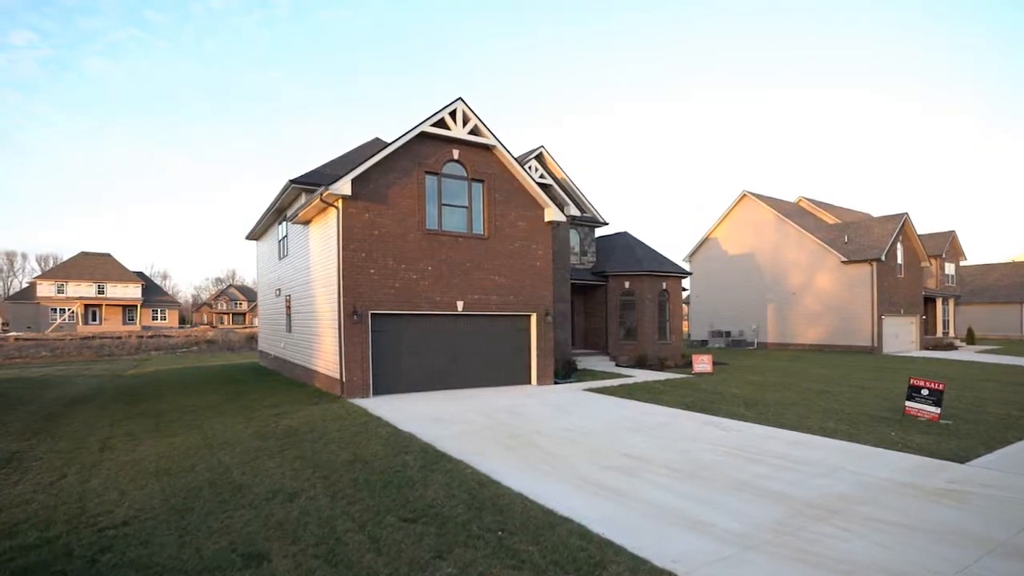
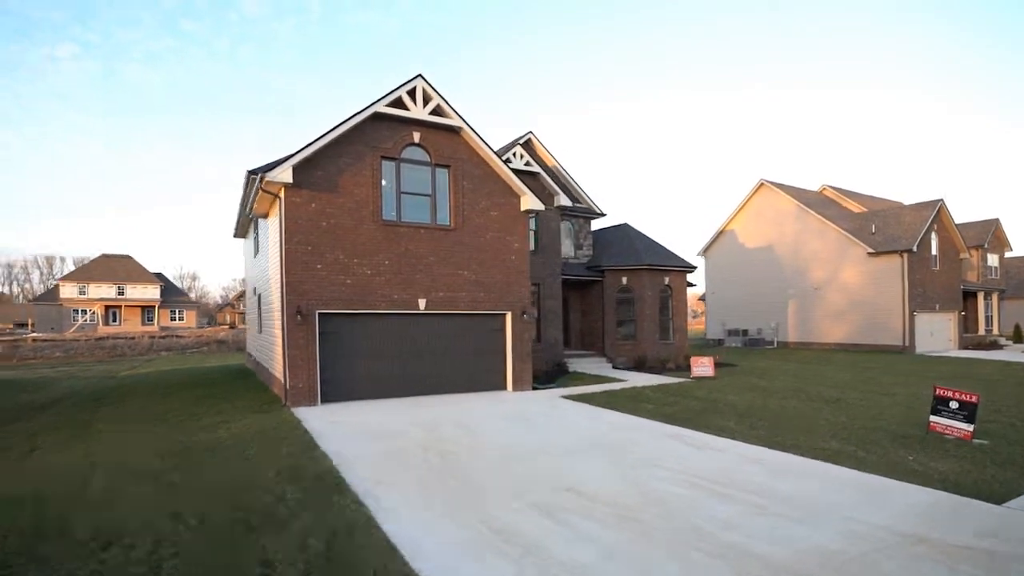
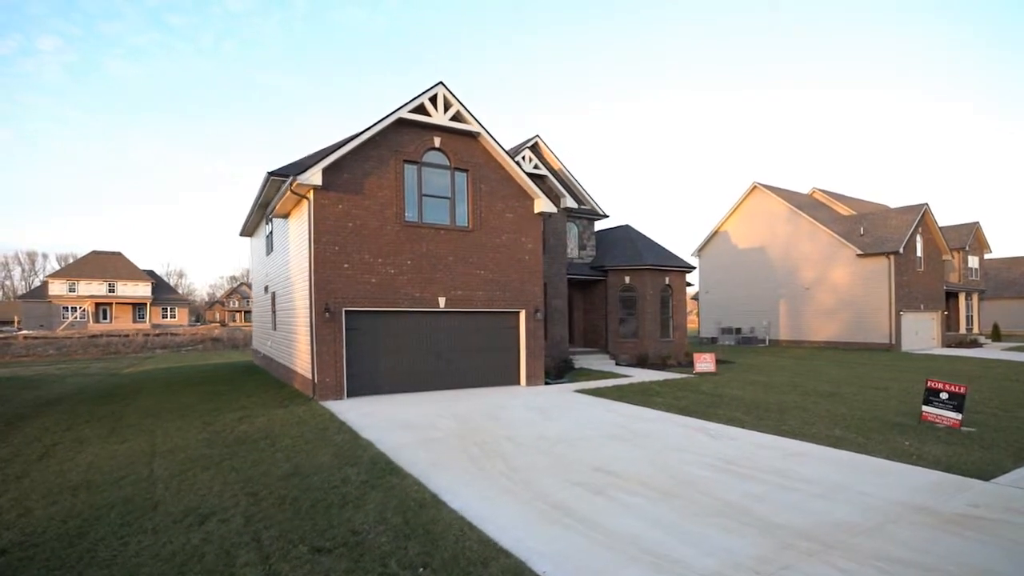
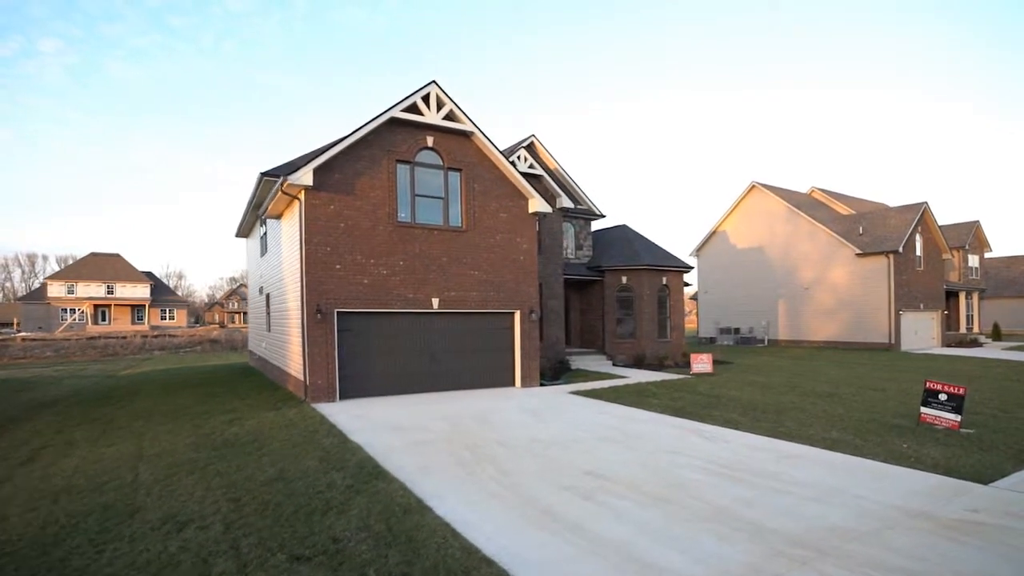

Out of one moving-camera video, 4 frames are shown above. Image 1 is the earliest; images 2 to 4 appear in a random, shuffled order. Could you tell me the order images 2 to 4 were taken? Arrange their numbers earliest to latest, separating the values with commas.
3, 4, 2
